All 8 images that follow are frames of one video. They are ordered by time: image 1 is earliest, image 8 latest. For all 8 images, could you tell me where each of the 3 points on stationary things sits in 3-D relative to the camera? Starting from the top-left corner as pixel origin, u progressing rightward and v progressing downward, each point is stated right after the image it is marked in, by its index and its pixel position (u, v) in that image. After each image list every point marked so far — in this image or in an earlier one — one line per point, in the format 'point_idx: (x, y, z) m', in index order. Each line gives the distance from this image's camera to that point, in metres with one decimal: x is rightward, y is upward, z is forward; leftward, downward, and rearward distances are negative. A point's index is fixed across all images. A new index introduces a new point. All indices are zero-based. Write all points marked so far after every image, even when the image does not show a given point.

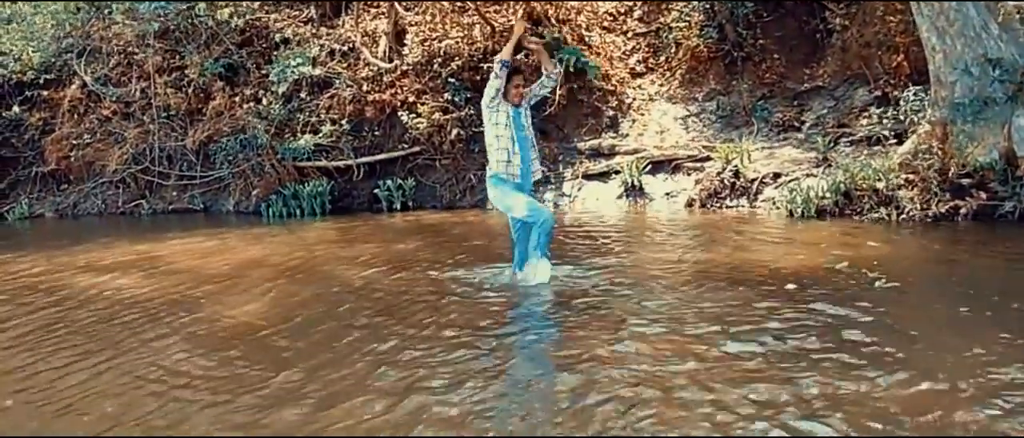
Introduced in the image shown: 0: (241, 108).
0: (-3.8, +1.6, +11.2) m
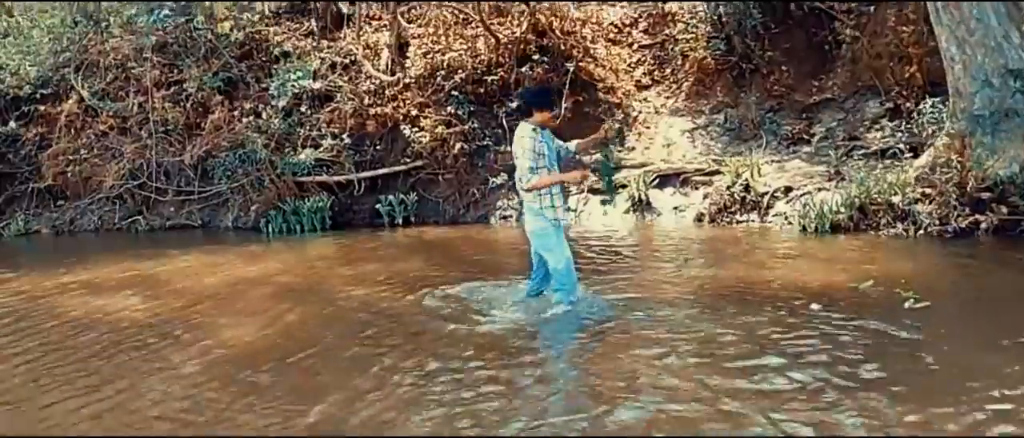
0: (-3.8, +1.3, +11.0) m
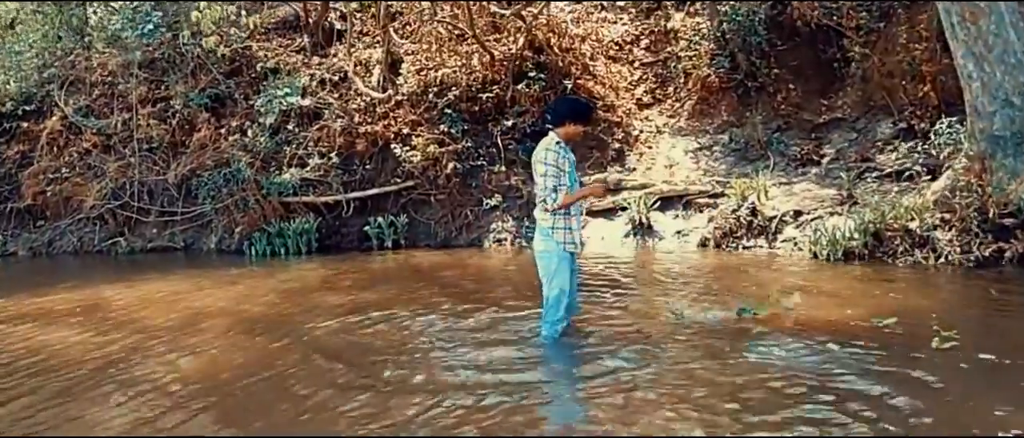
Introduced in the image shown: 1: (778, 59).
0: (-3.8, +1.0, +10.6) m
1: (+3.5, +2.1, +10.5) m
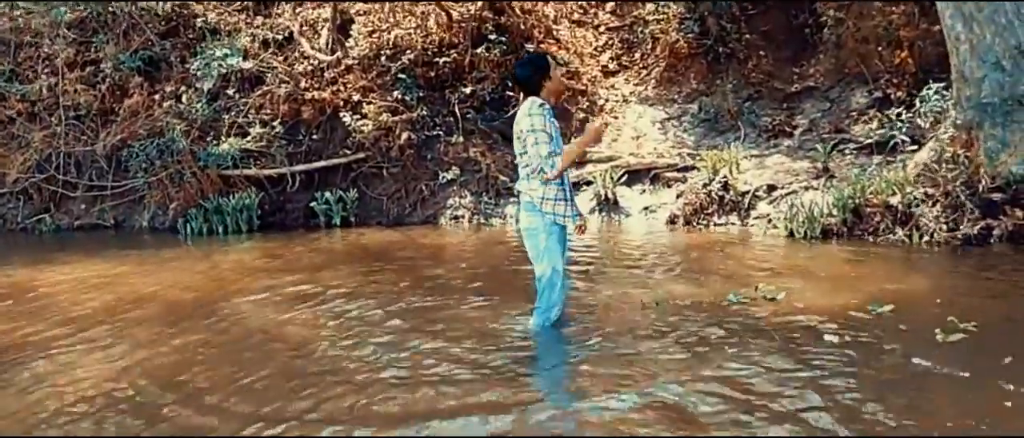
0: (-4.4, +1.4, +9.8) m
1: (+3.0, +2.4, +10.0) m
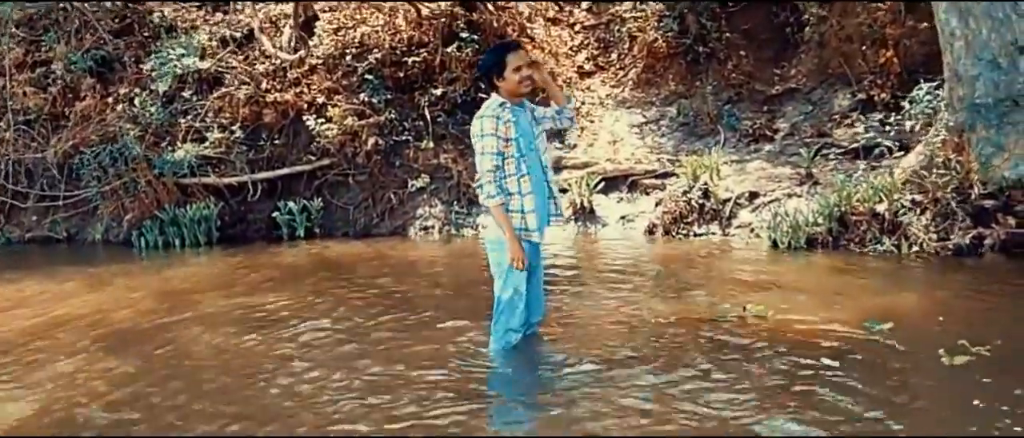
0: (-4.7, +1.2, +9.3) m
1: (+2.6, +2.4, +9.7) m
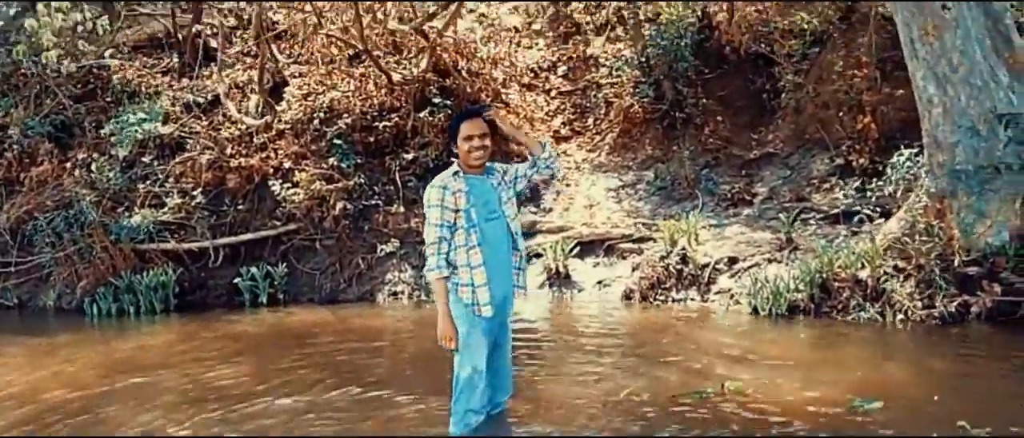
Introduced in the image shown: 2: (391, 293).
0: (-5.0, +0.5, +9.0) m
1: (+2.3, +1.6, +9.6) m
2: (-1.3, -0.8, +8.4) m
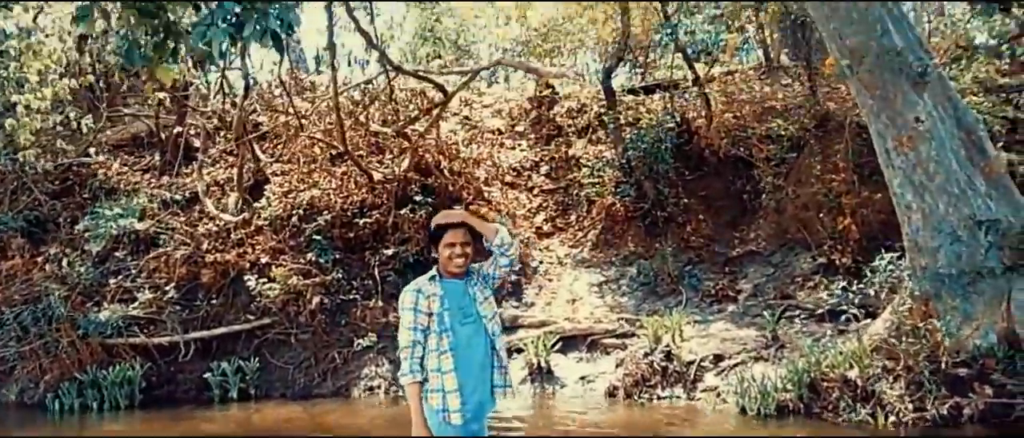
0: (-5.2, -0.5, +8.8) m
1: (+2.1, +0.4, +9.7) m
2: (-1.5, -1.7, +8.1) m
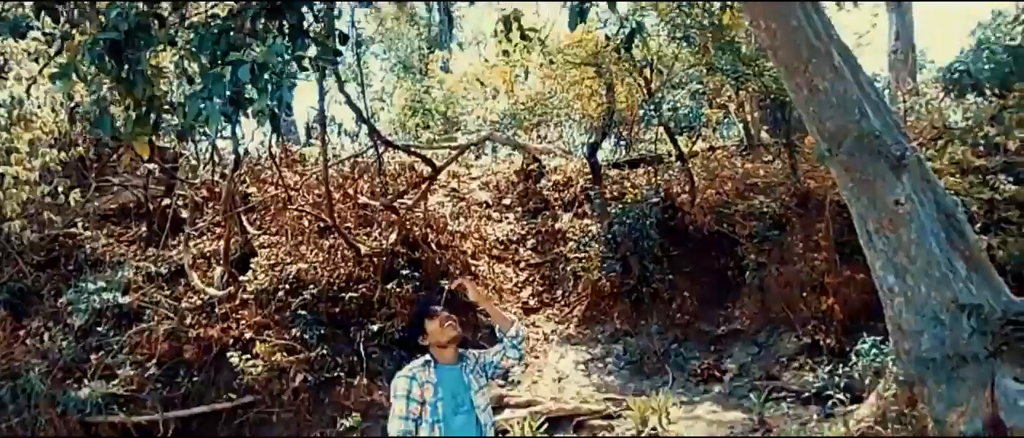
0: (-5.3, -1.3, +8.7) m
1: (+2.0, -0.6, +9.8) m
2: (-1.6, -2.5, +8.0) m
